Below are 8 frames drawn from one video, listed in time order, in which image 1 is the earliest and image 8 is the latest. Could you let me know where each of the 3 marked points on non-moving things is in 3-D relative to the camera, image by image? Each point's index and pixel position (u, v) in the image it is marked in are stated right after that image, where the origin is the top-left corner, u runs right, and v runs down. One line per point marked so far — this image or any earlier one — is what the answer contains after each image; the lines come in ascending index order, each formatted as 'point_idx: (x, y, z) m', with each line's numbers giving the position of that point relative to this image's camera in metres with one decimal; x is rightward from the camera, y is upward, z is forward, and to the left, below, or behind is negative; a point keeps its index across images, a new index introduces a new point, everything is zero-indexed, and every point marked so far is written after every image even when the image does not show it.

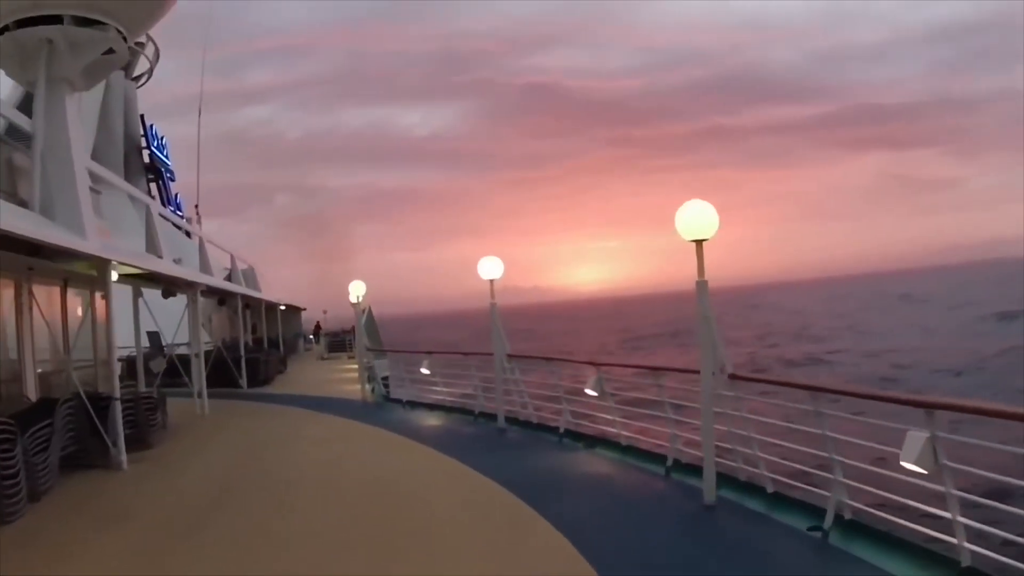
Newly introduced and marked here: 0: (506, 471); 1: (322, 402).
0: (0.0, -1.5, +6.7) m
1: (-3.0, -1.8, +12.2) m
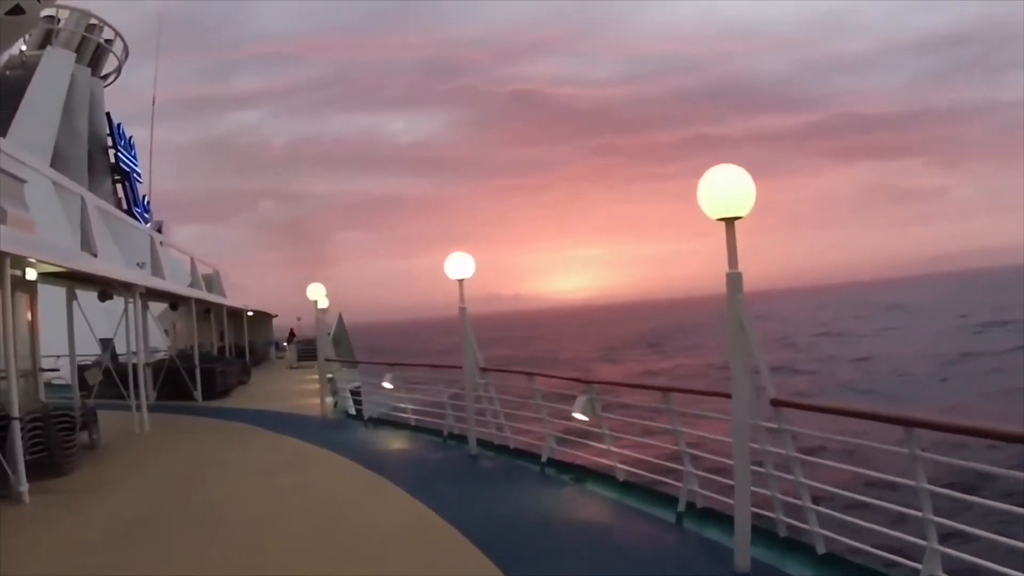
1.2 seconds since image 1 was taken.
0: (-0.2, -1.5, +5.5) m
1: (-3.3, -1.8, +10.9) m
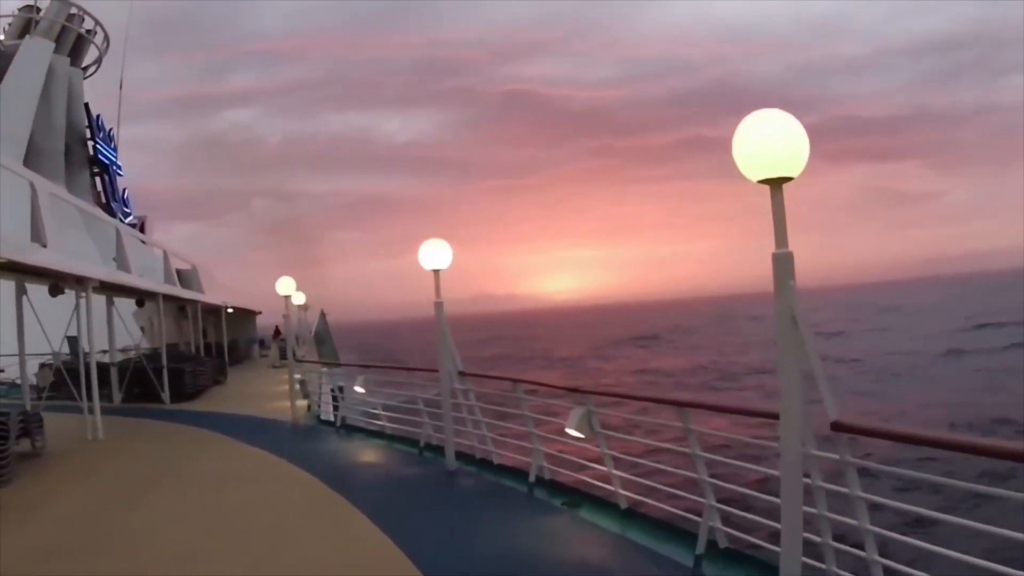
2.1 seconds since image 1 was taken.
0: (-0.4, -1.5, +4.6) m
1: (-3.5, -1.7, +10.0) m
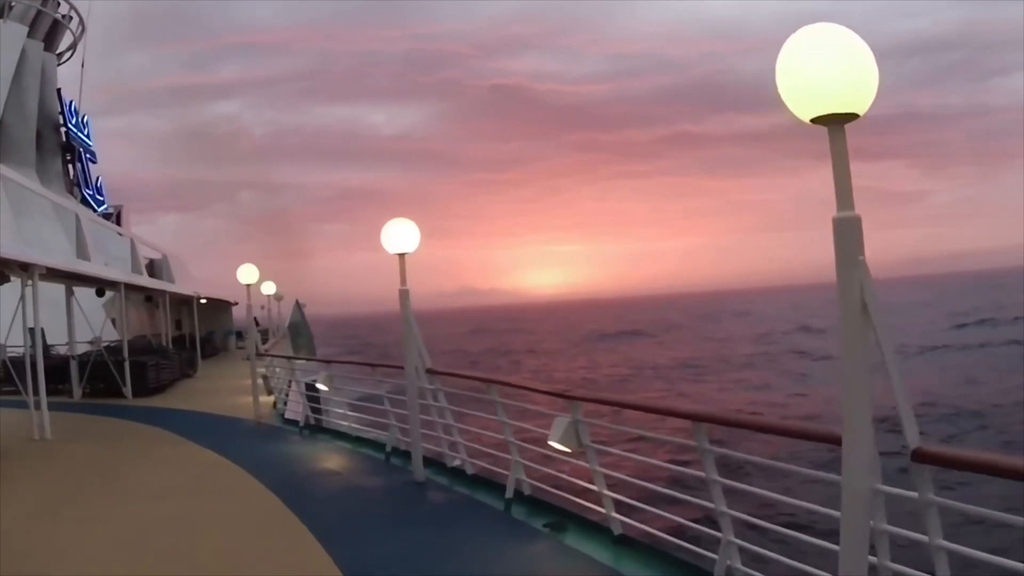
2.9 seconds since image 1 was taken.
0: (-0.5, -1.4, +3.9) m
1: (-3.7, -1.6, +9.3) m
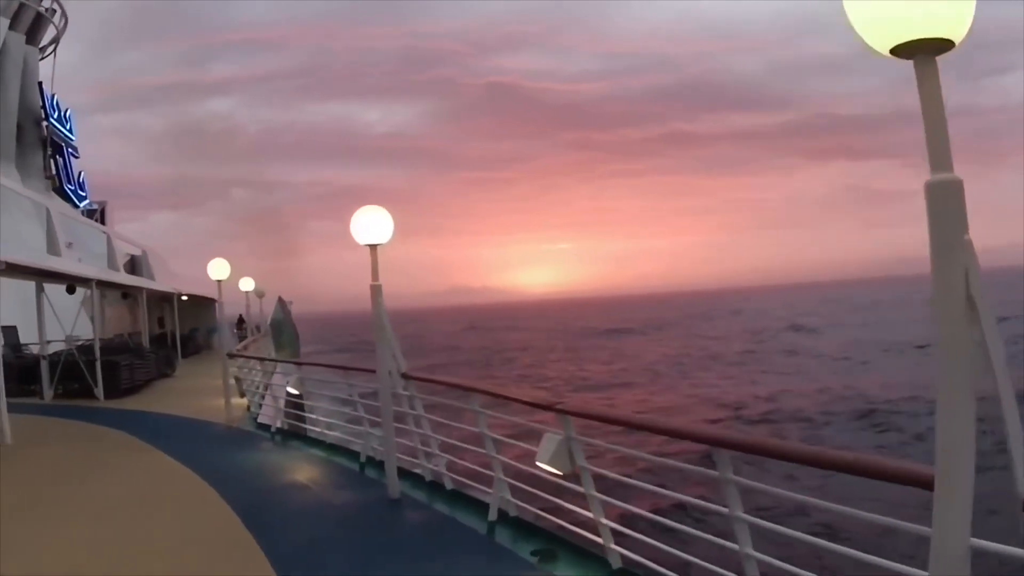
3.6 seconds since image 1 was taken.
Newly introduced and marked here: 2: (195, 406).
0: (-0.6, -1.4, +3.4) m
1: (-3.8, -1.6, +8.7) m
2: (-4.1, -1.5, +10.1) m
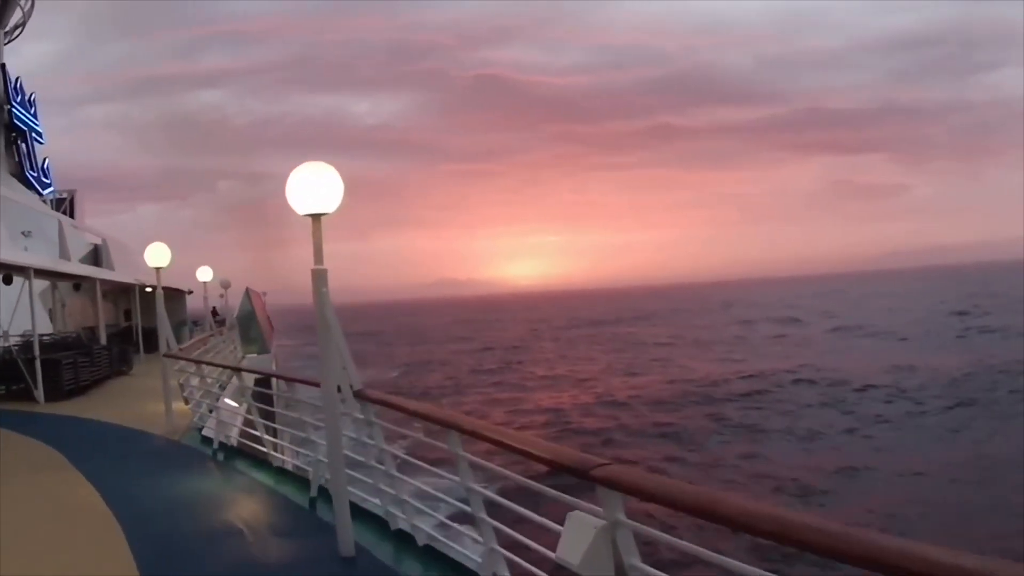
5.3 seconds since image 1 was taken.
0: (-0.6, -1.3, +2.2) m
1: (-3.9, -1.5, +7.5) m
2: (-4.2, -1.4, +8.9) m
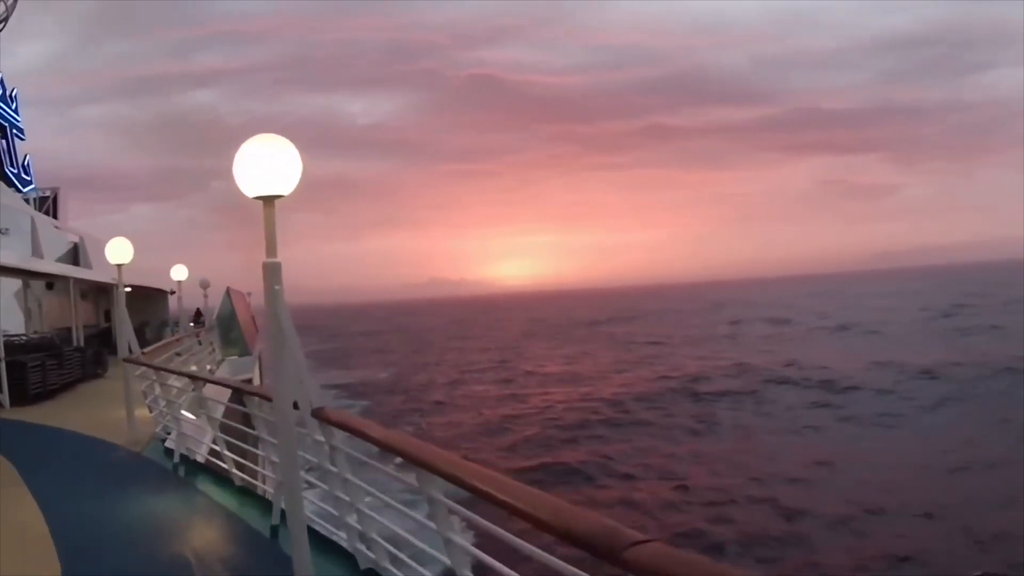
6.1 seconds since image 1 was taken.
0: (-0.6, -1.3, +1.7) m
1: (-4.0, -1.4, +6.9) m
2: (-4.3, -1.4, +8.3) m
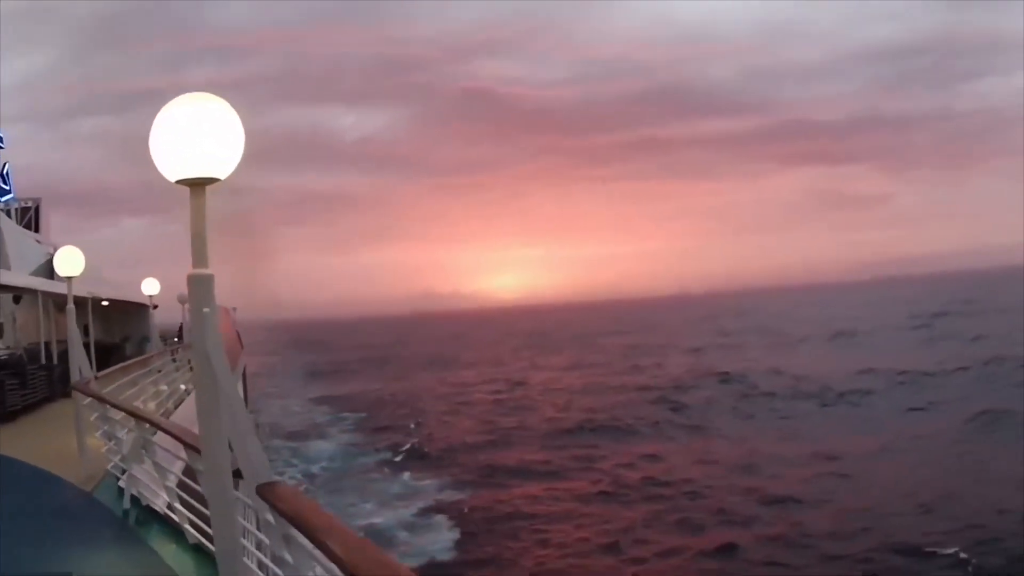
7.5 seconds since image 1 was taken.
0: (-0.5, -1.3, +0.9) m
1: (-4.0, -1.6, +6.2) m
2: (-4.2, -1.6, +7.5) m
